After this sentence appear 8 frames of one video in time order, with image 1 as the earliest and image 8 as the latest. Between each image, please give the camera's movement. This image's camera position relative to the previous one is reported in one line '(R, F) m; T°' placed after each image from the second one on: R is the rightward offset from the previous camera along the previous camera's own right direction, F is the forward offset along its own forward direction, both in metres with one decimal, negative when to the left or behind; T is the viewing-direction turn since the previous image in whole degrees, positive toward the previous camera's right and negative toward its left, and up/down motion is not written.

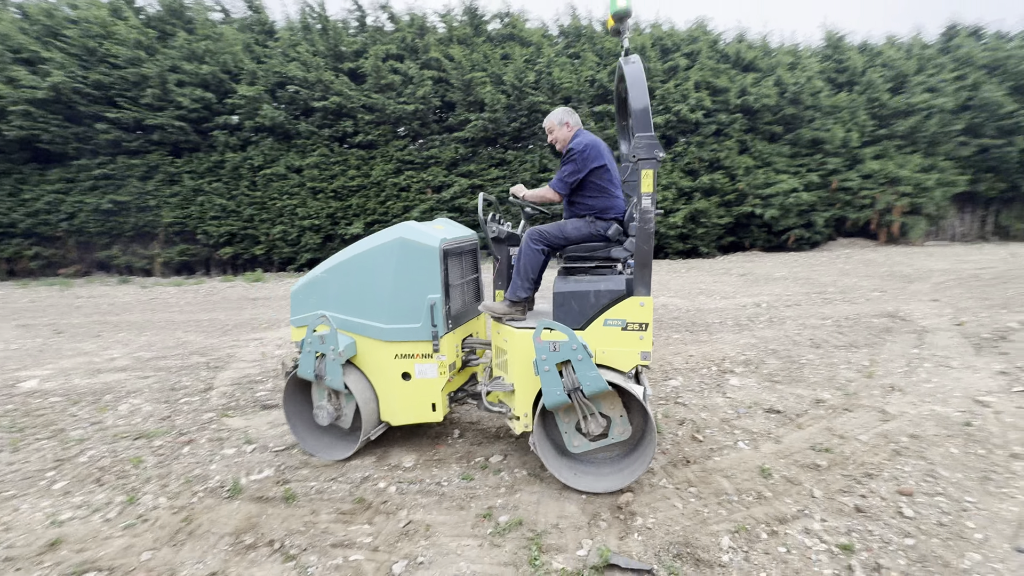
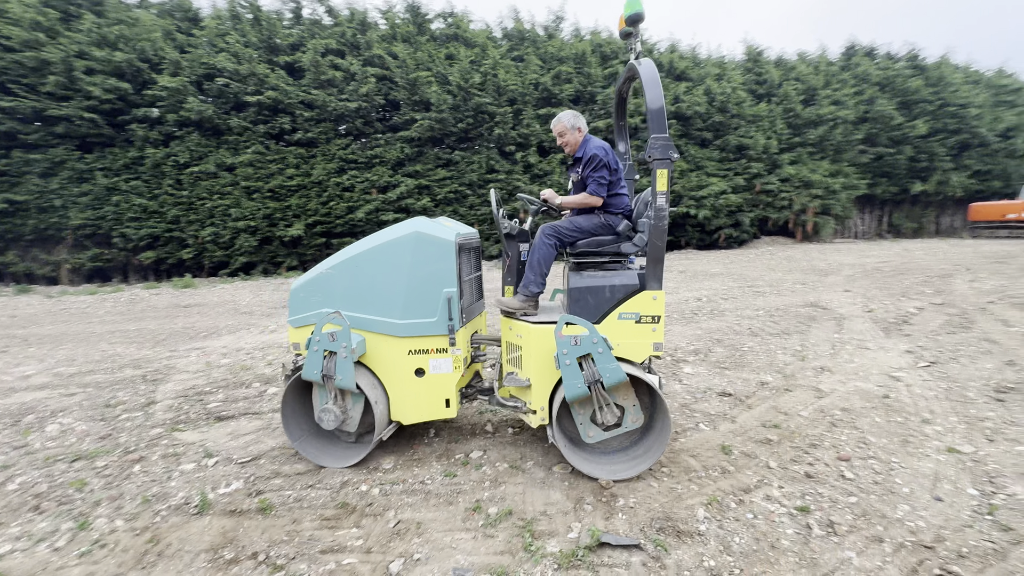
(-0.2, 0.0) m; +7°
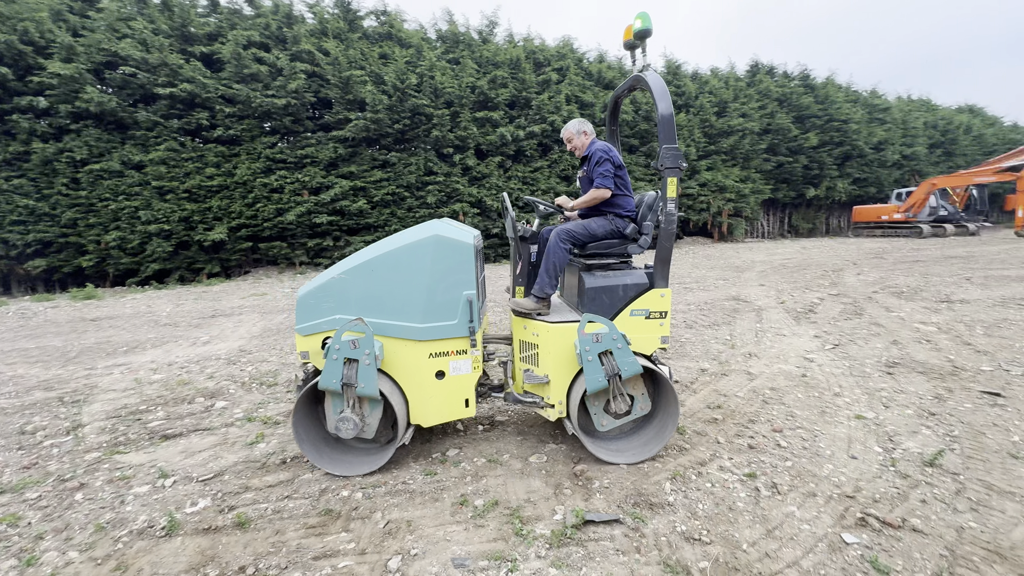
(-0.2, -0.1) m; +8°
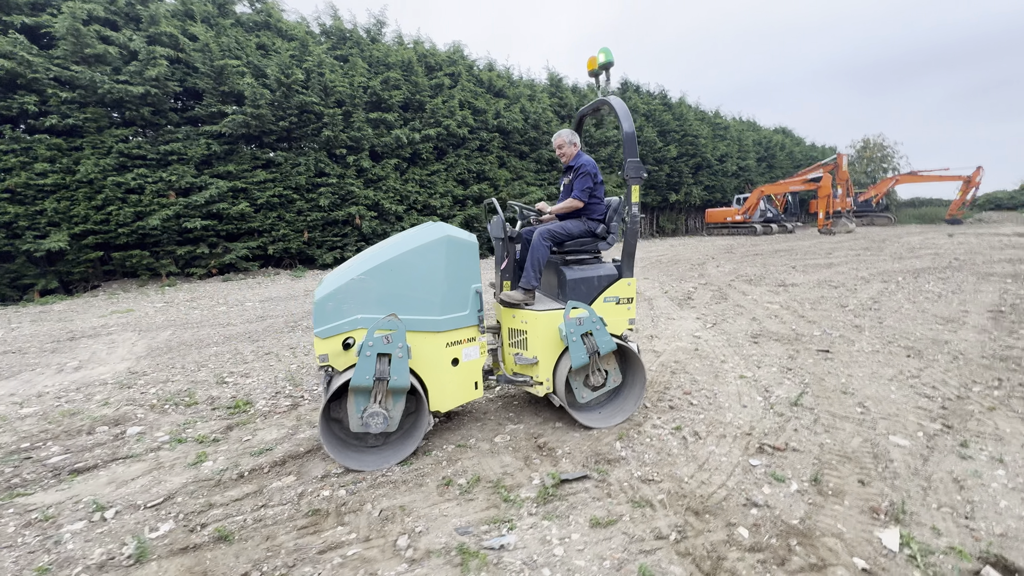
(-0.5, -0.2) m; +14°
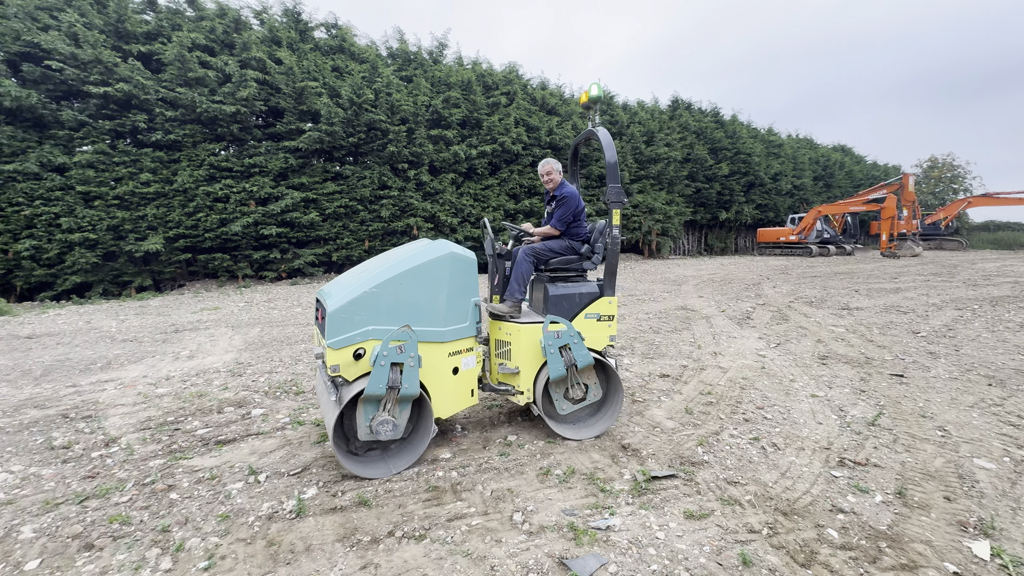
(-0.4, -0.3) m; -5°
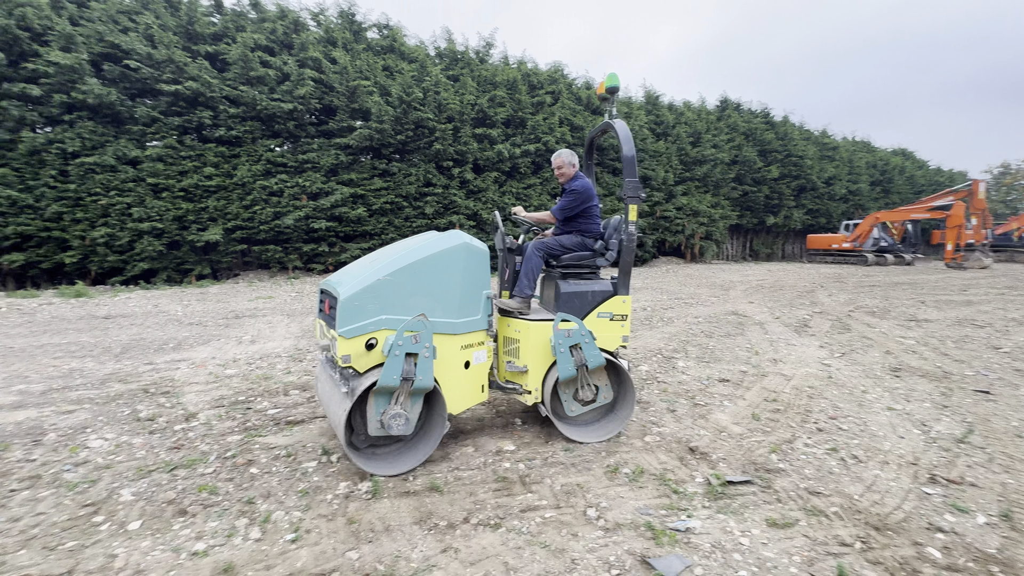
(-0.3, 0.0) m; -4°
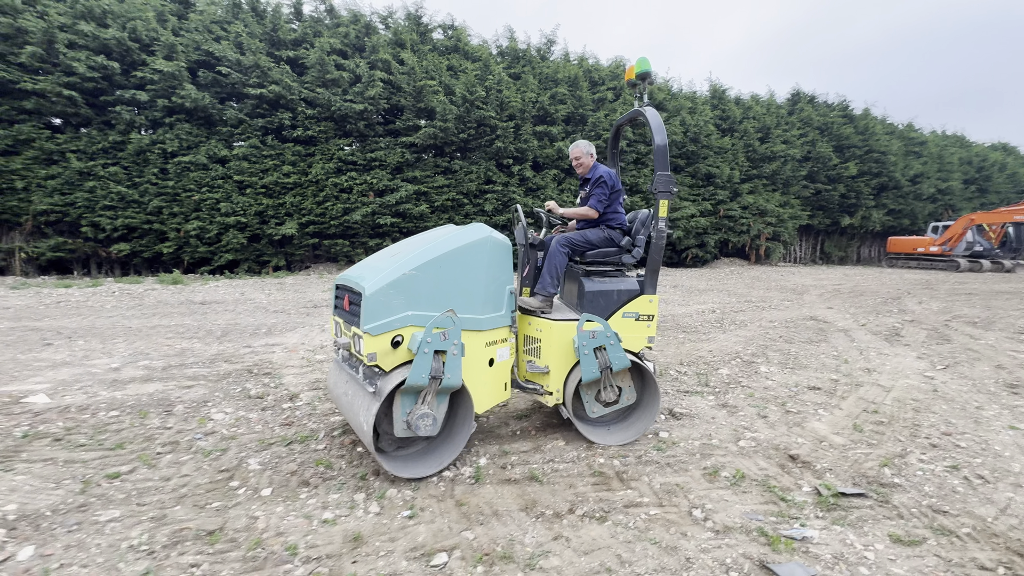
(-0.3, -0.1) m; -6°
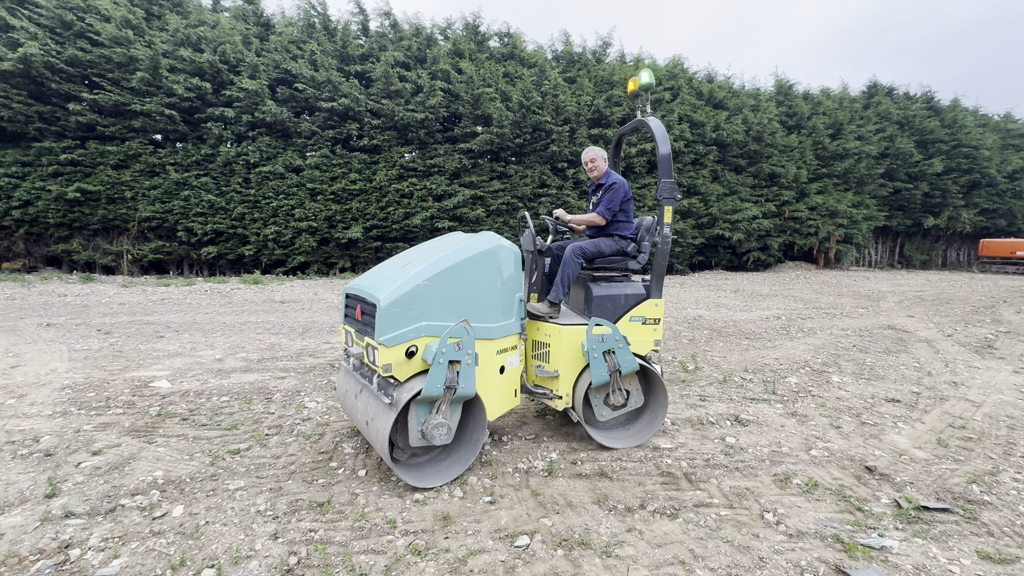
(-0.1, -0.2) m; -6°
